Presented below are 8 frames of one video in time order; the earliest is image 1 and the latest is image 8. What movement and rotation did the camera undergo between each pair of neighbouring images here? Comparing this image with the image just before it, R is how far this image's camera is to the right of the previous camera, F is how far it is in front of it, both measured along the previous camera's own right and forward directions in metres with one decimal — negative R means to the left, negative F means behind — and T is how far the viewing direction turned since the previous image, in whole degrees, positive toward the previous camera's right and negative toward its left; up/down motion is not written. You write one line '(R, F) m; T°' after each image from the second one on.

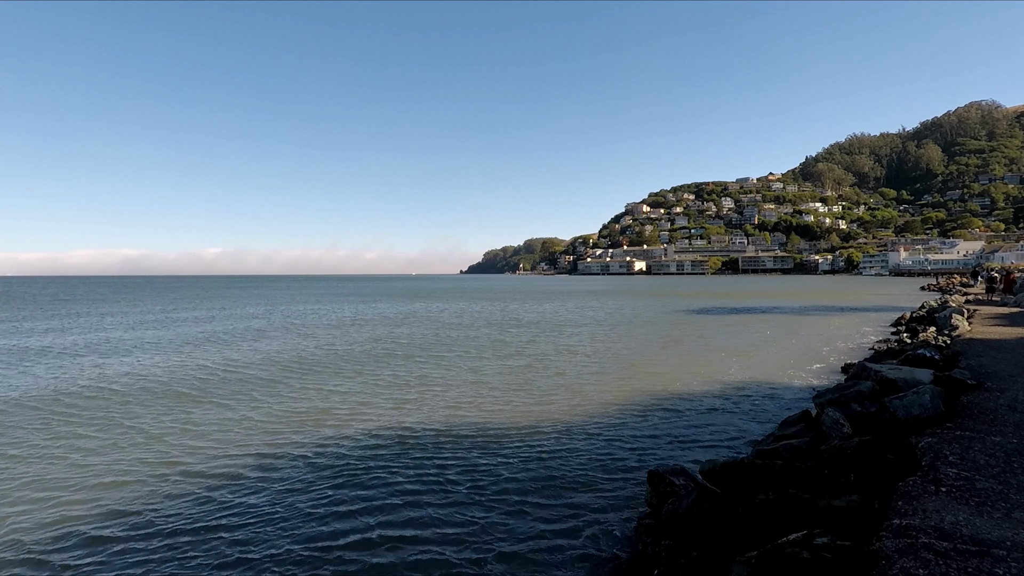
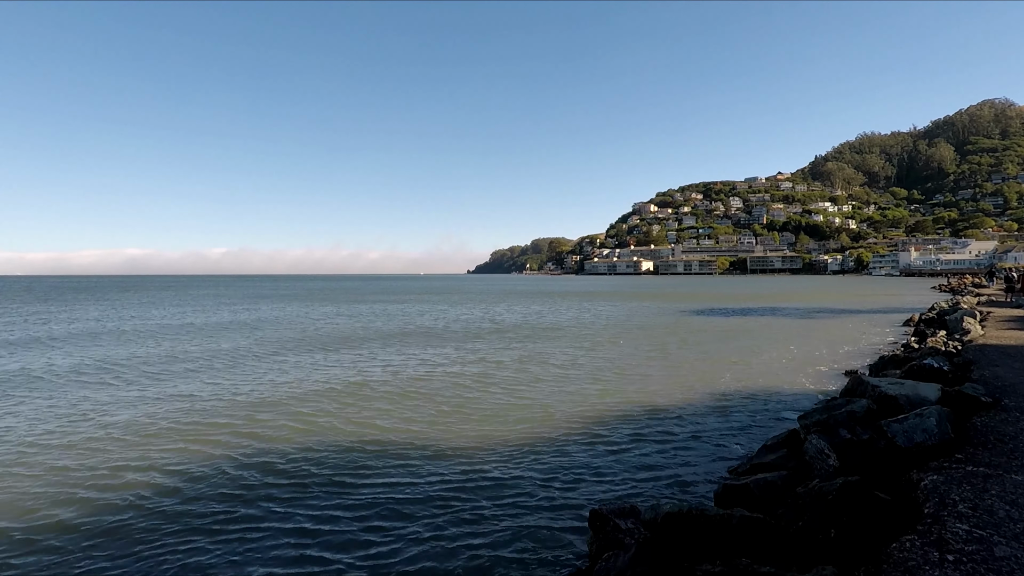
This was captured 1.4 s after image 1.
(+1.5, +1.8) m; -1°
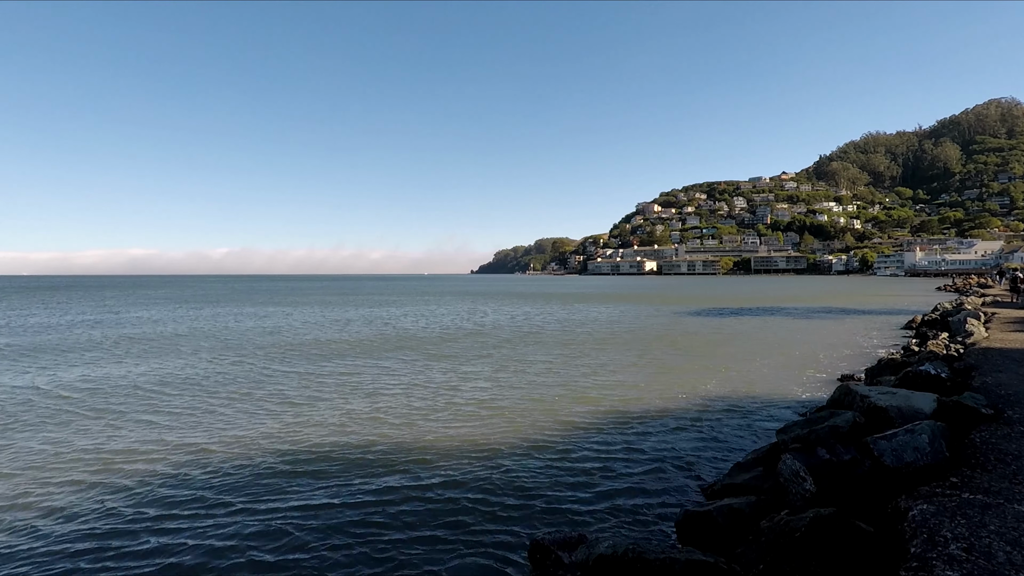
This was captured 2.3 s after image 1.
(+1.0, +1.0) m; 0°
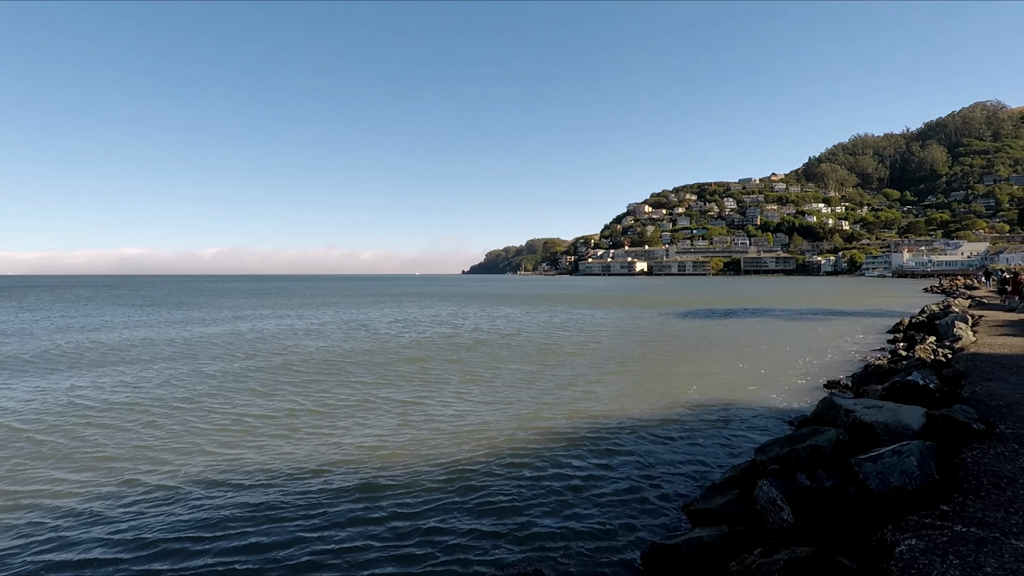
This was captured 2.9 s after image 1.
(+0.6, +0.8) m; +1°
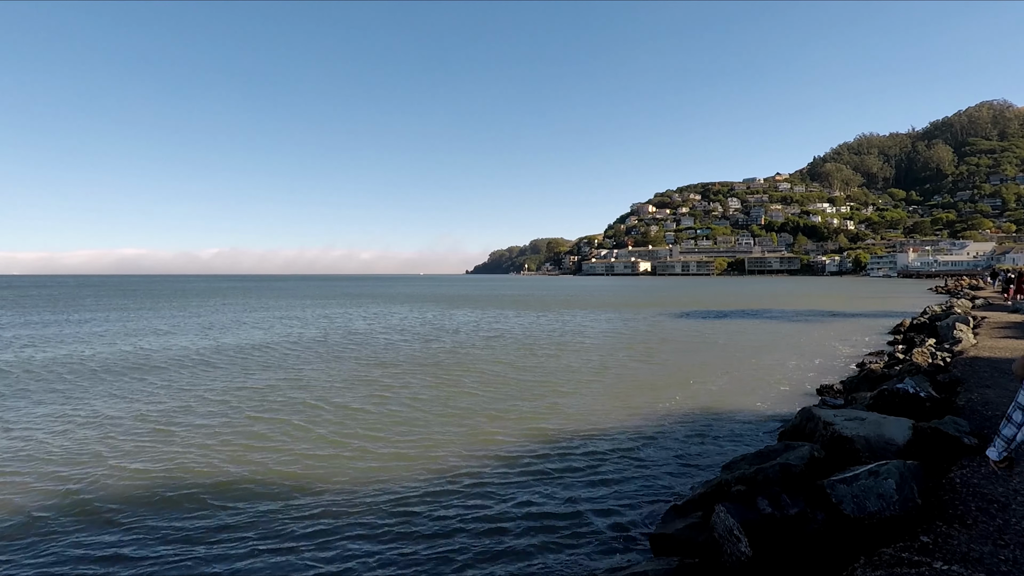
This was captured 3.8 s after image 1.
(+0.9, +0.8) m; 0°
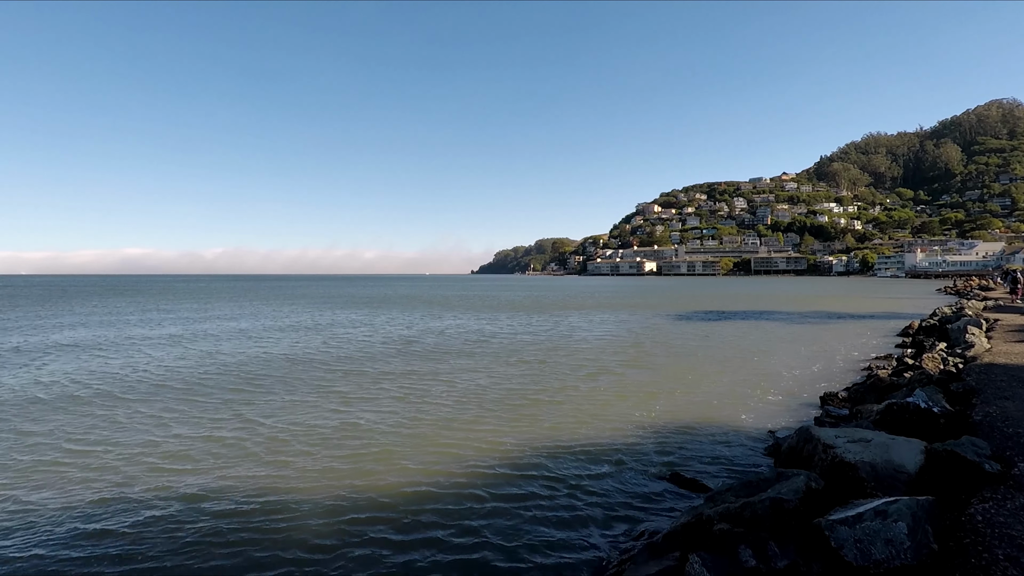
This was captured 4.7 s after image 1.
(+0.7, +1.1) m; -1°
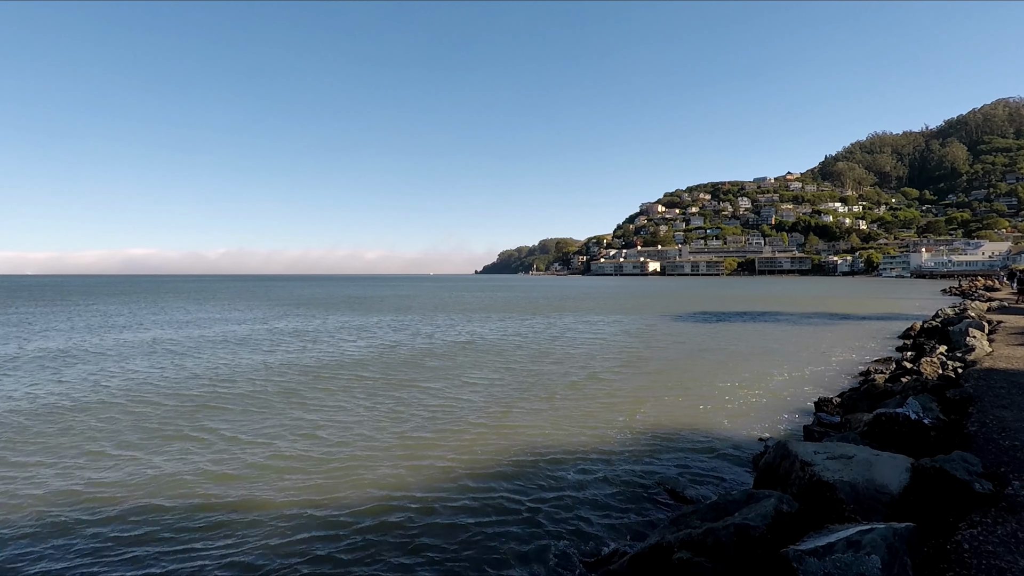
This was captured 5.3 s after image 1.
(+0.7, +0.5) m; 0°
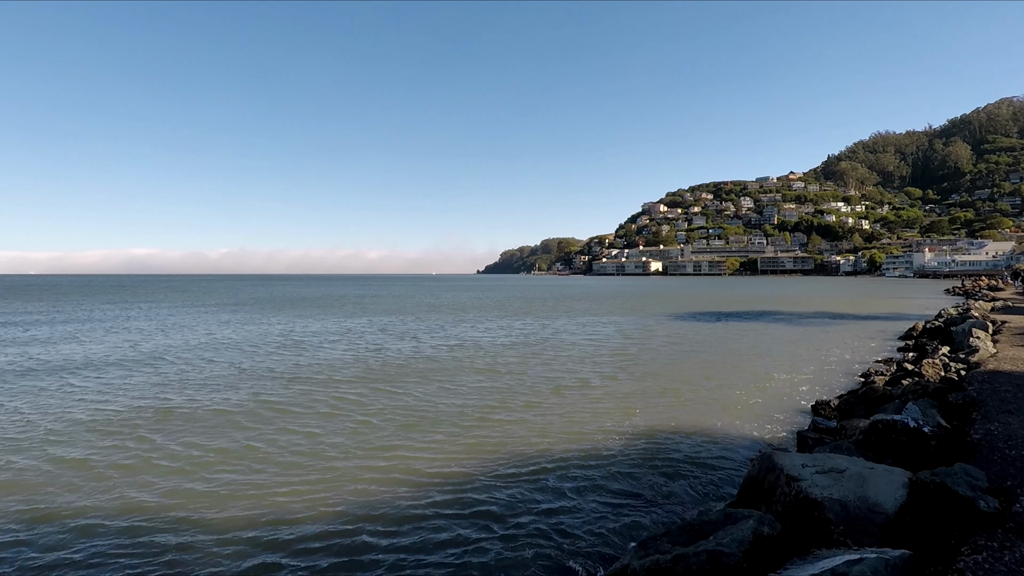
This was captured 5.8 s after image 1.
(+0.6, +0.7) m; 0°
